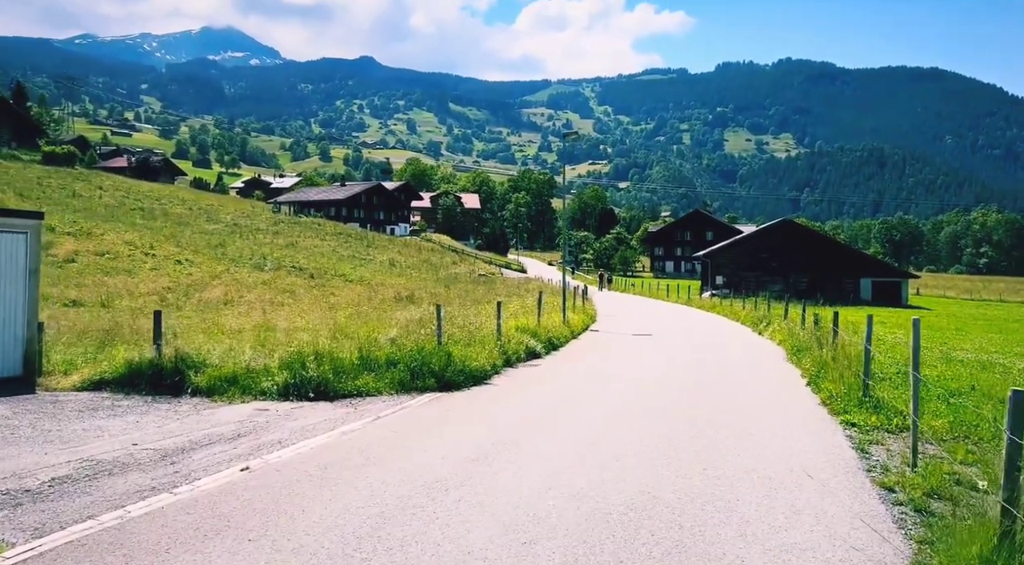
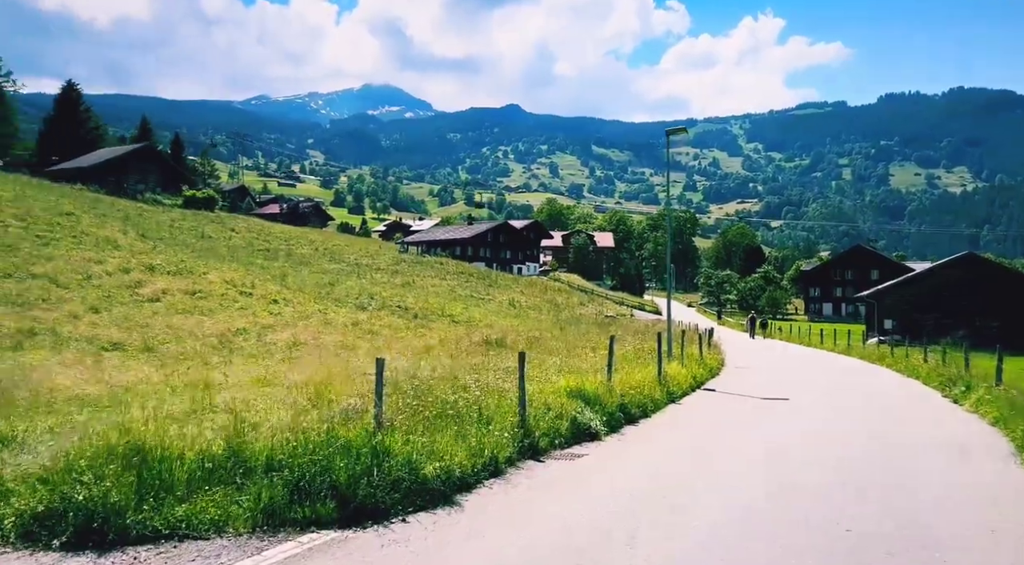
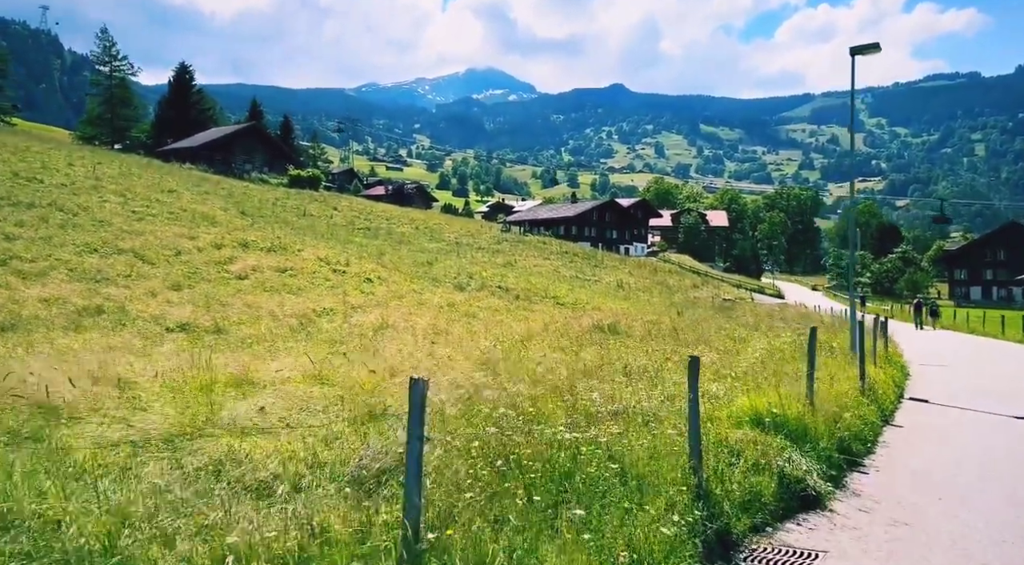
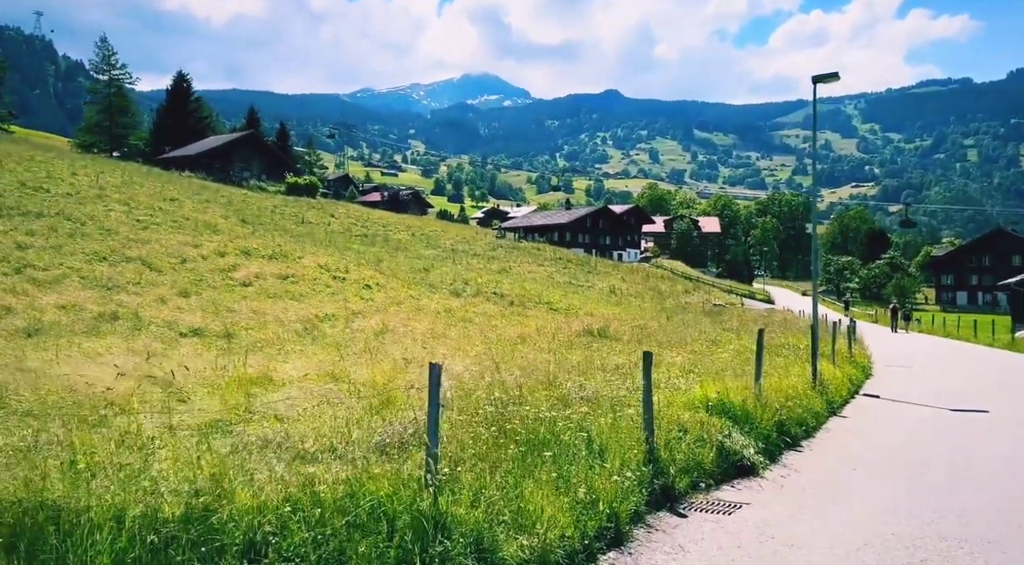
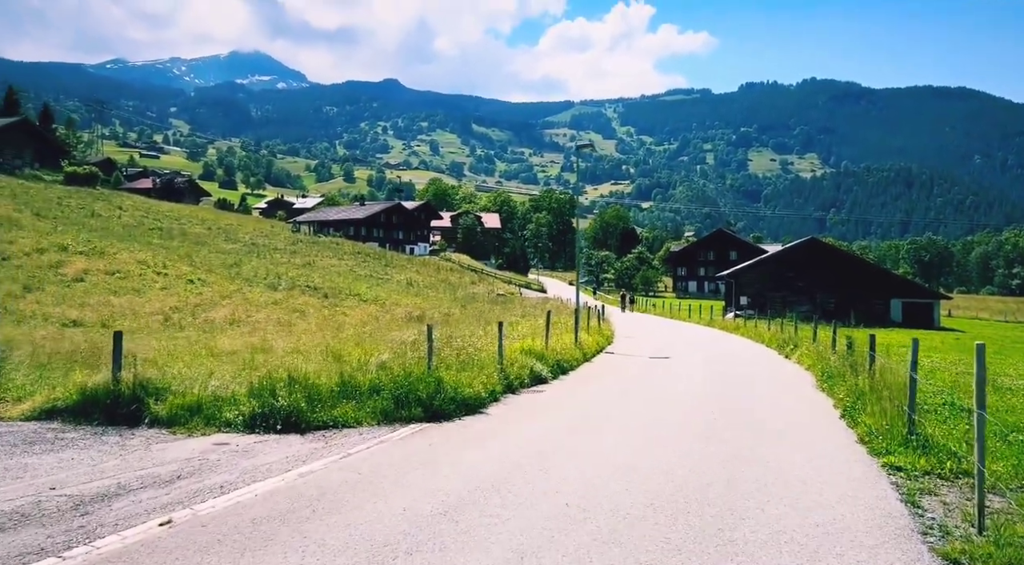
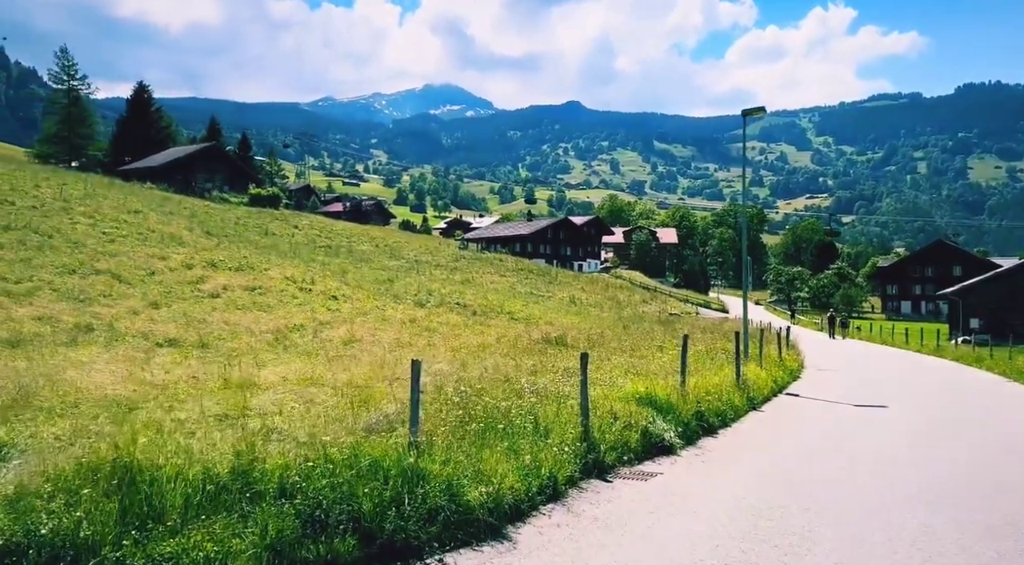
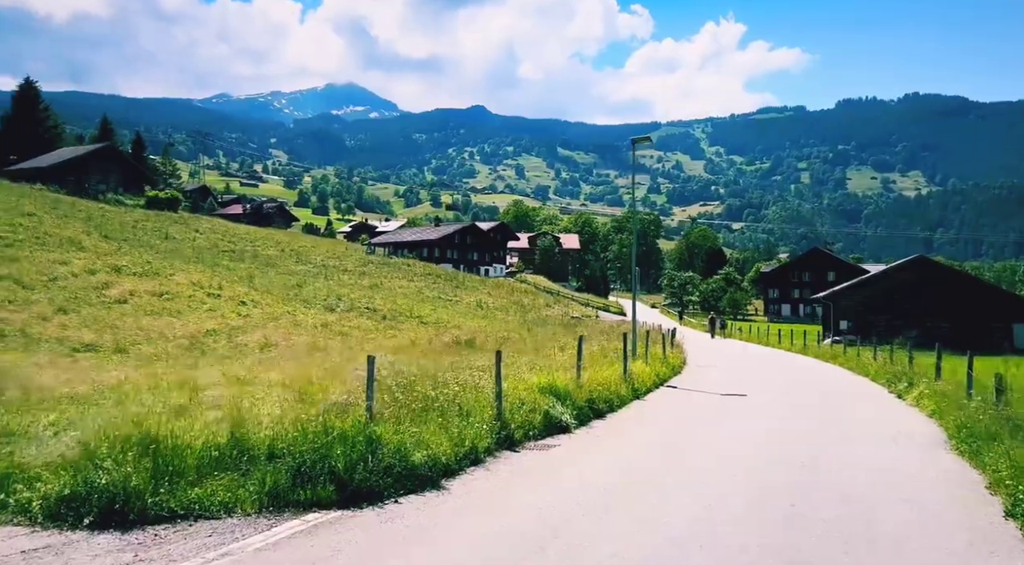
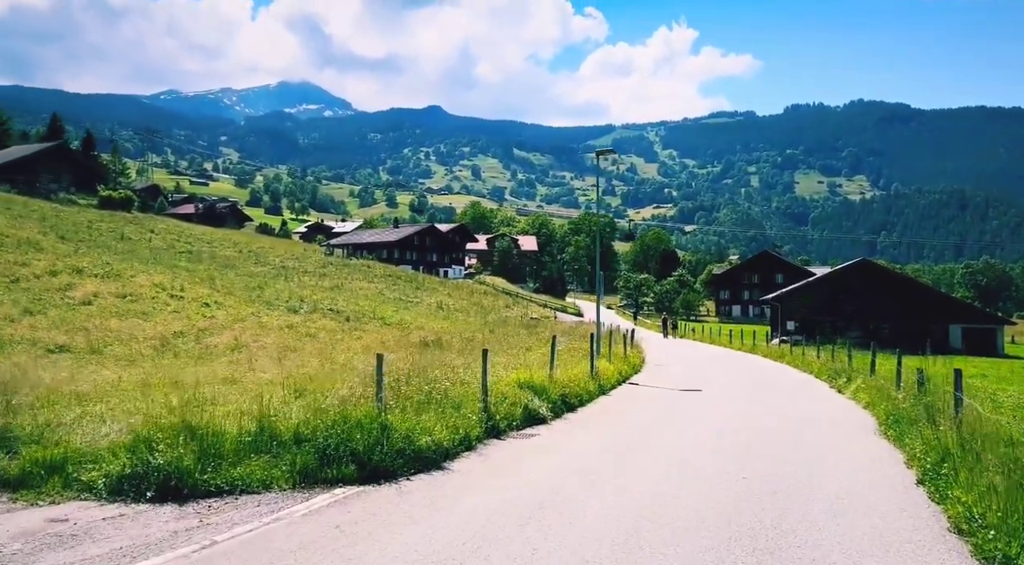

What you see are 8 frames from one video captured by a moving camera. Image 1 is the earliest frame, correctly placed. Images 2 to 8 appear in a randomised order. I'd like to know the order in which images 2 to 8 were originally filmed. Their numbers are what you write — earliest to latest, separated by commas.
5, 8, 7, 2, 6, 4, 3
